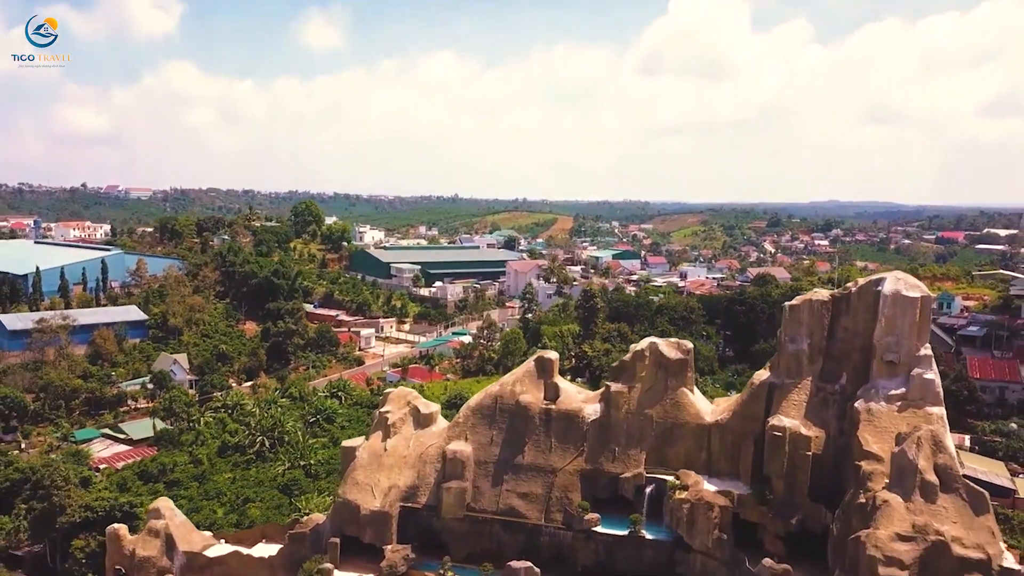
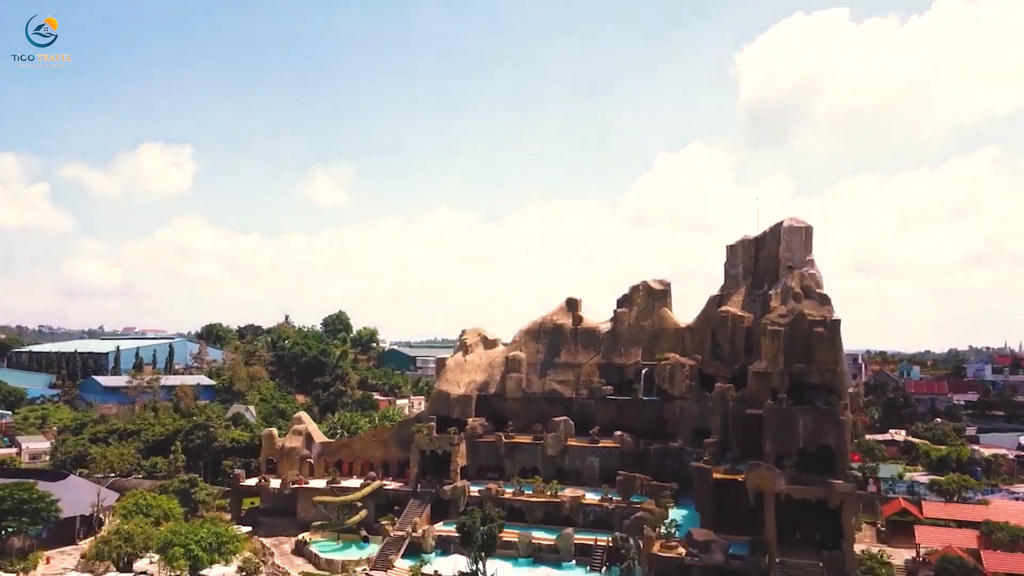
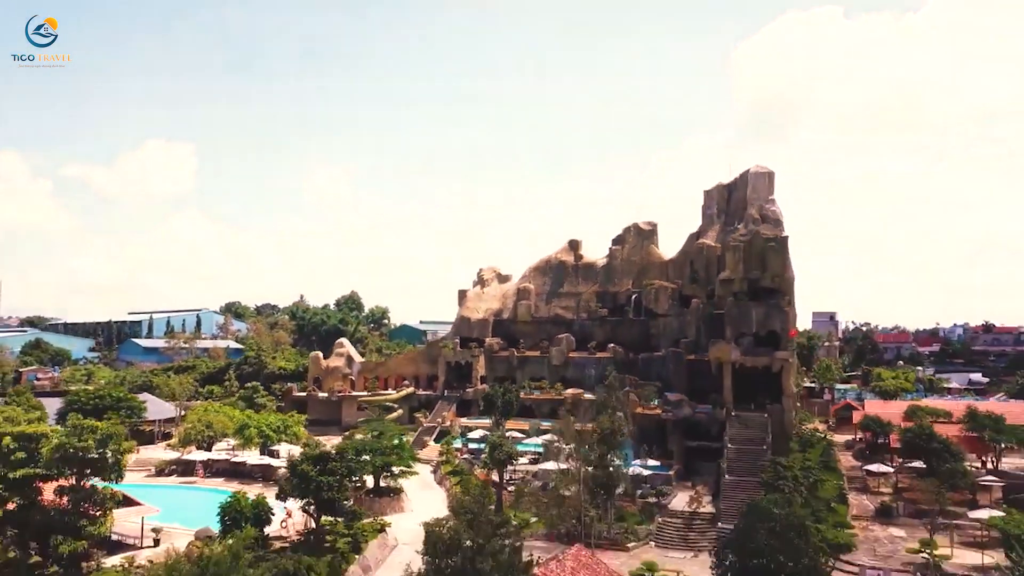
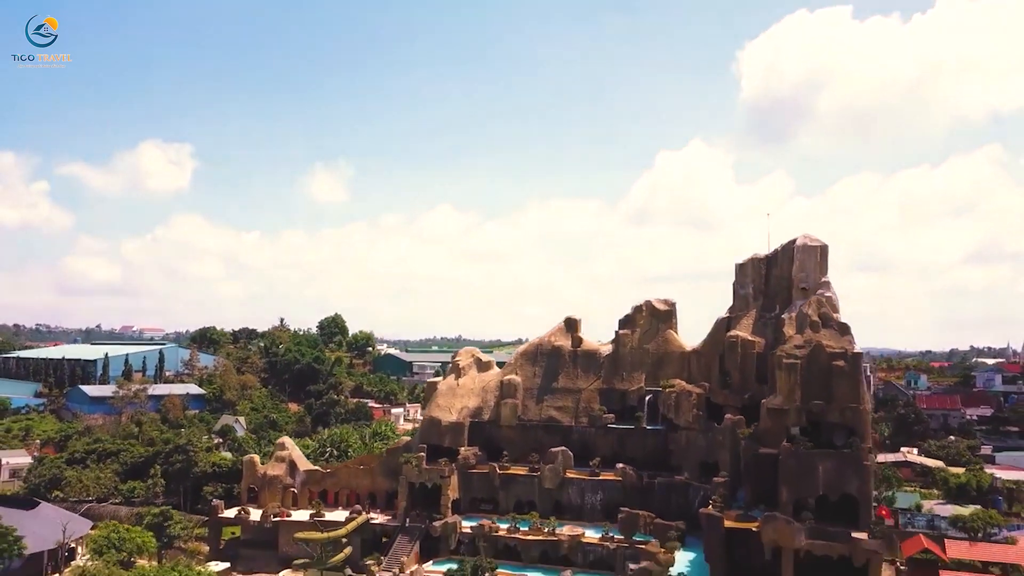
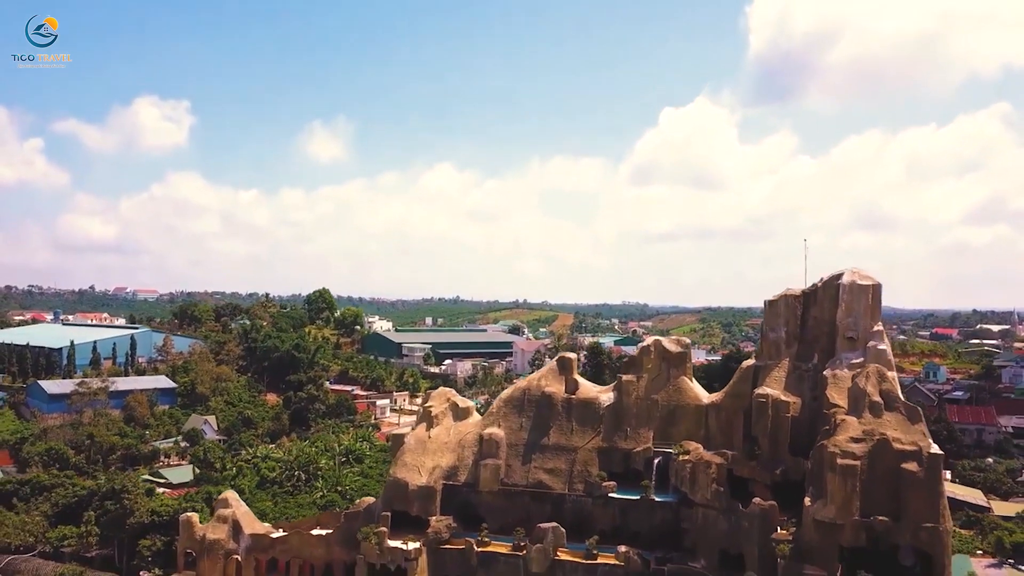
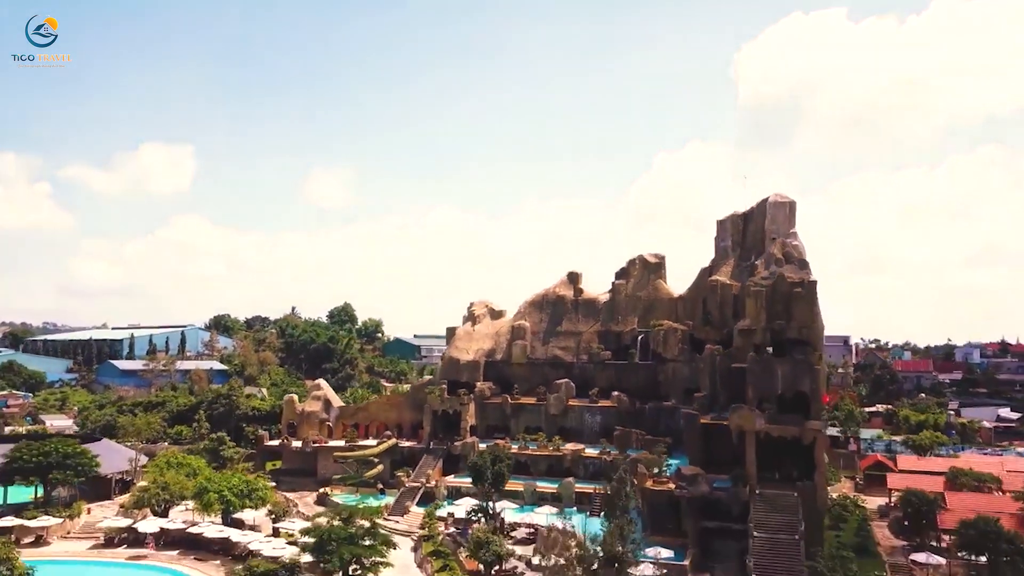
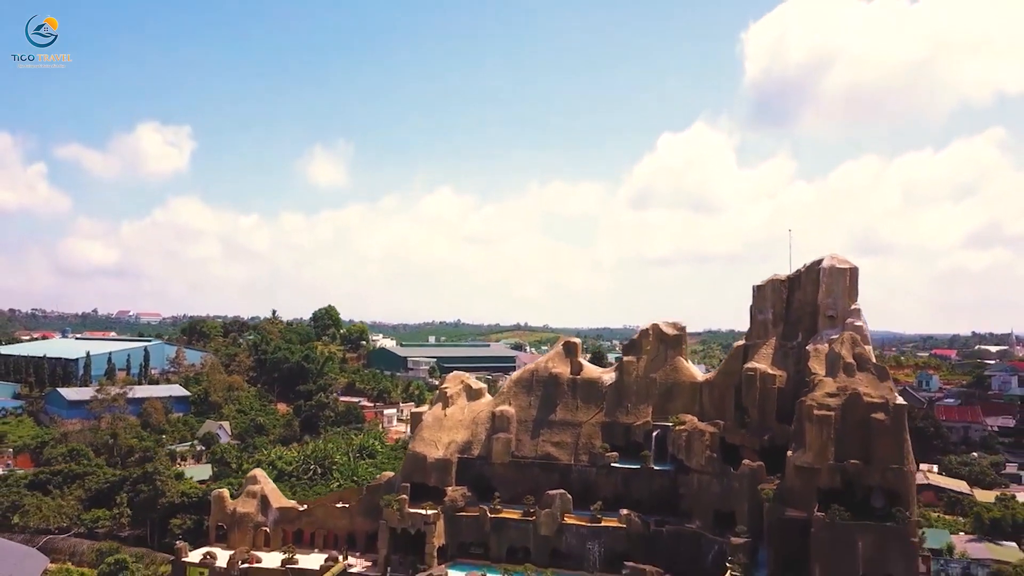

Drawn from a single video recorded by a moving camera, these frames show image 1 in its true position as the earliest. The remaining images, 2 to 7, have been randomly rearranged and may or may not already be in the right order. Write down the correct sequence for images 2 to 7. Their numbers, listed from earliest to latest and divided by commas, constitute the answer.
5, 7, 4, 2, 6, 3
